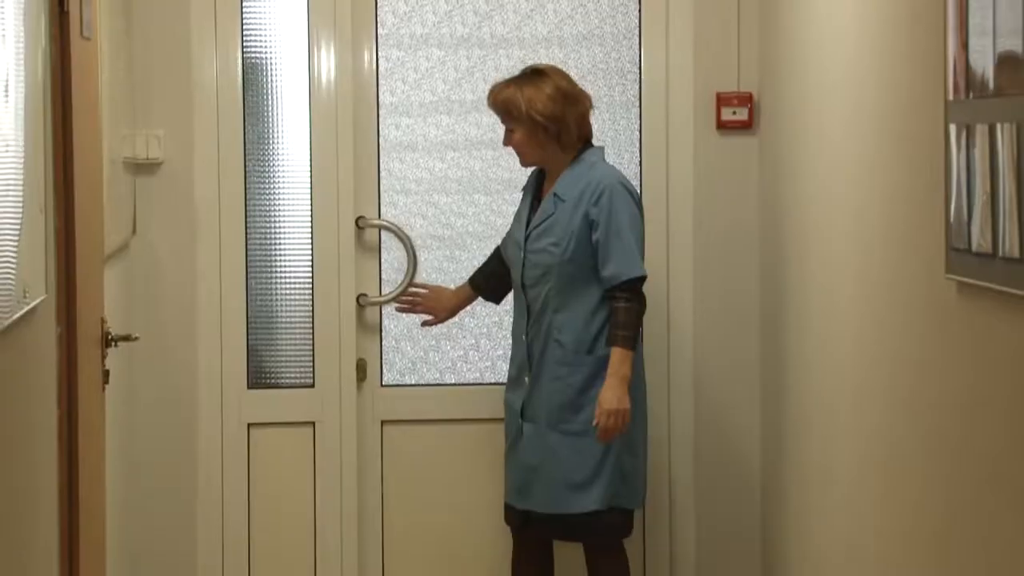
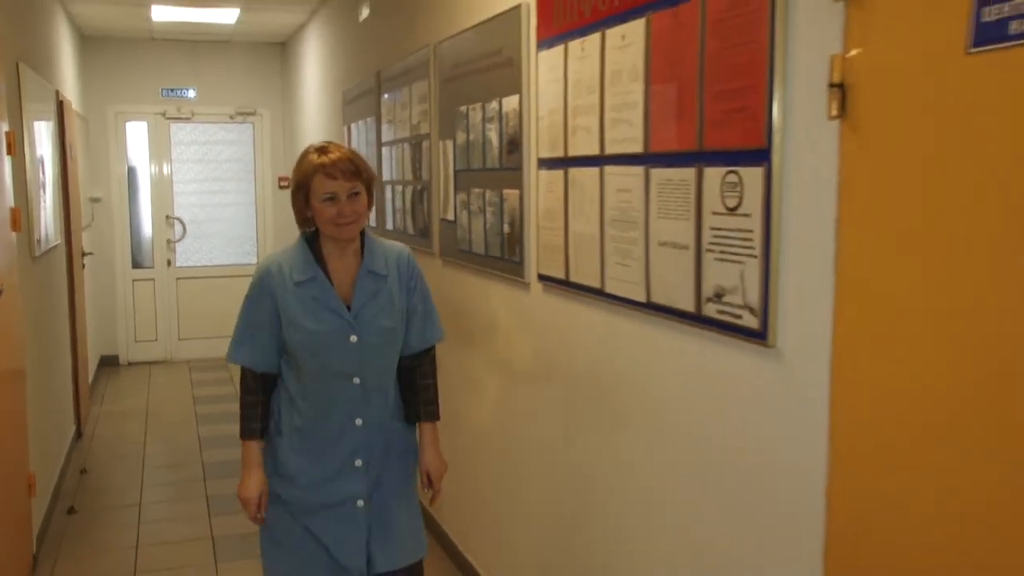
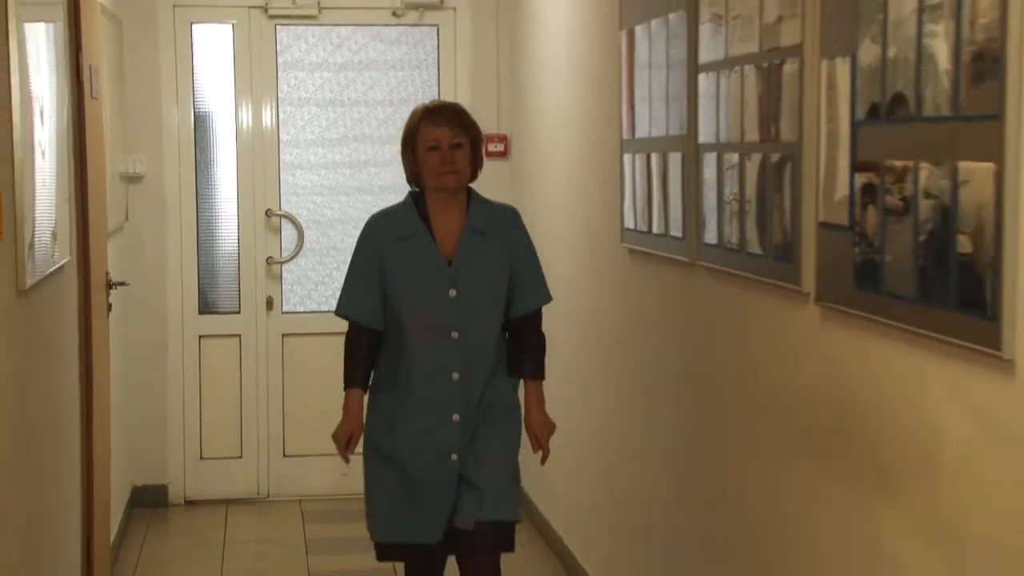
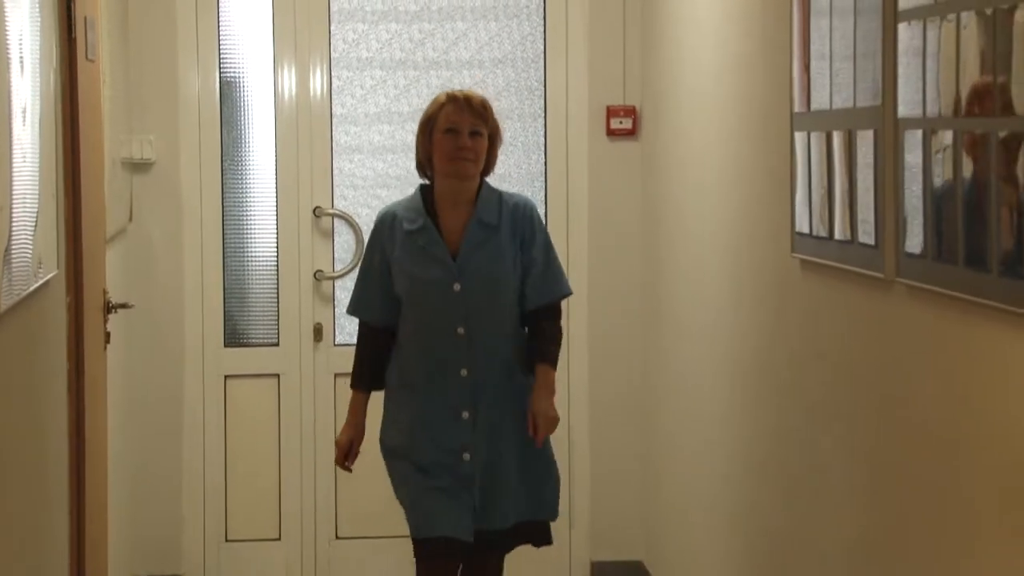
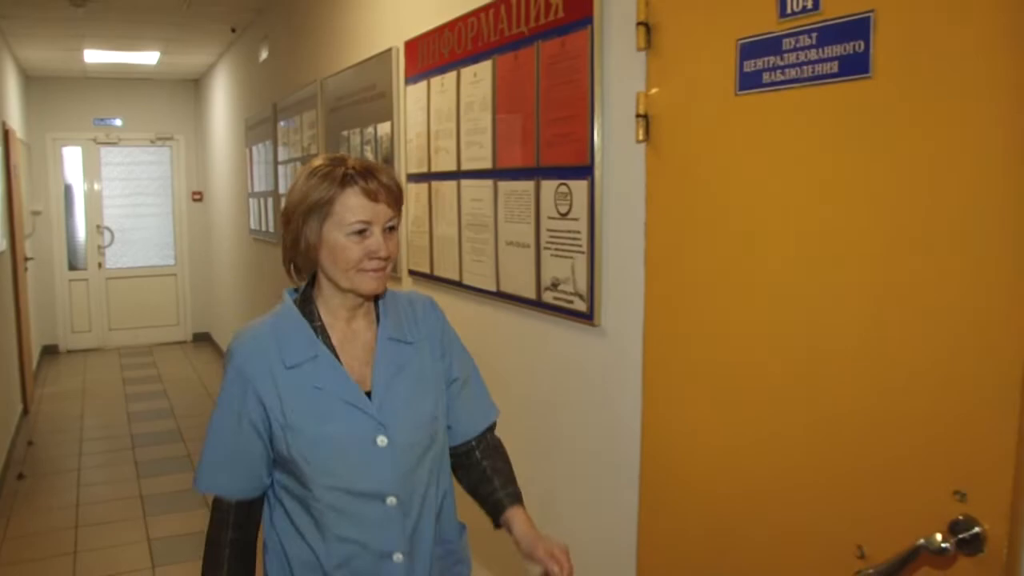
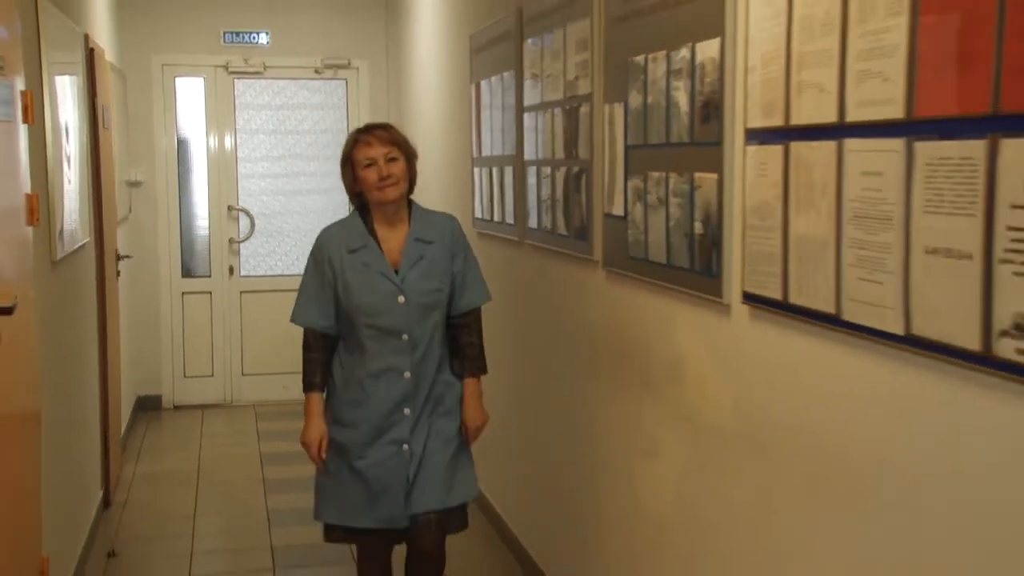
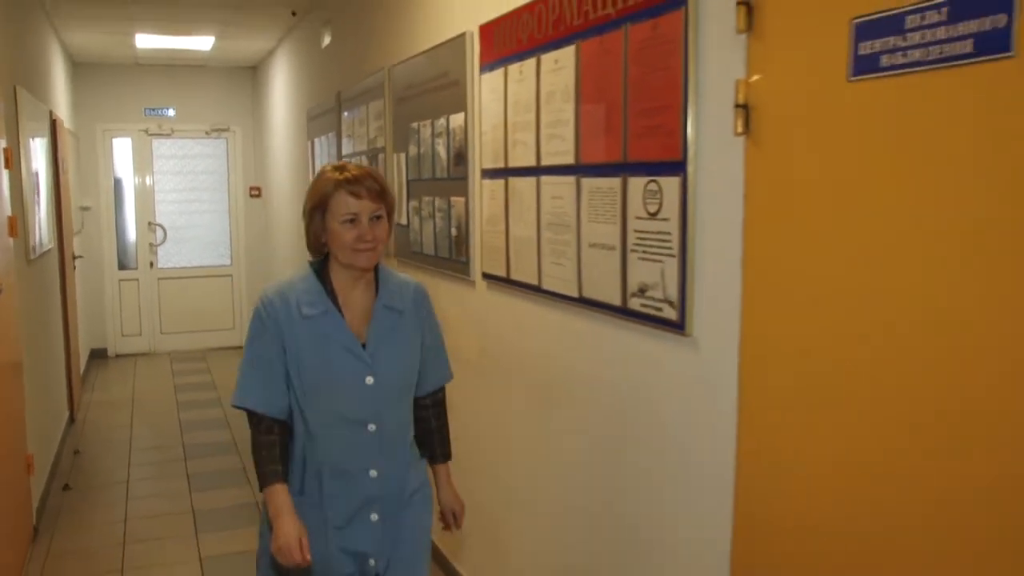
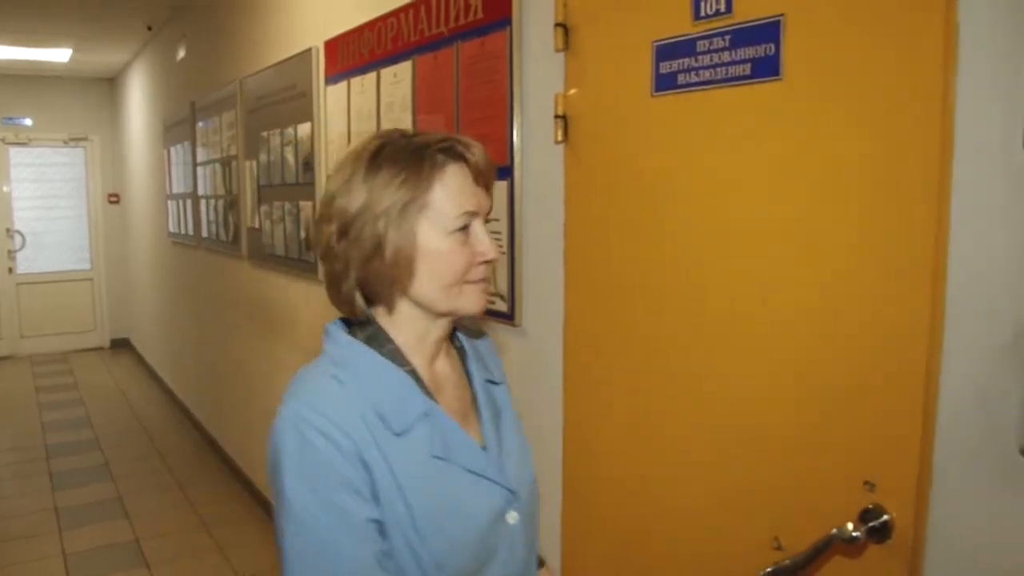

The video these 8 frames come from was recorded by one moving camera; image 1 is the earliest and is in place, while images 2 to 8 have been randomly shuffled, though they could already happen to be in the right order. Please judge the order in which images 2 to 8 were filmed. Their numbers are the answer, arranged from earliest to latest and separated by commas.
4, 3, 6, 2, 7, 5, 8
